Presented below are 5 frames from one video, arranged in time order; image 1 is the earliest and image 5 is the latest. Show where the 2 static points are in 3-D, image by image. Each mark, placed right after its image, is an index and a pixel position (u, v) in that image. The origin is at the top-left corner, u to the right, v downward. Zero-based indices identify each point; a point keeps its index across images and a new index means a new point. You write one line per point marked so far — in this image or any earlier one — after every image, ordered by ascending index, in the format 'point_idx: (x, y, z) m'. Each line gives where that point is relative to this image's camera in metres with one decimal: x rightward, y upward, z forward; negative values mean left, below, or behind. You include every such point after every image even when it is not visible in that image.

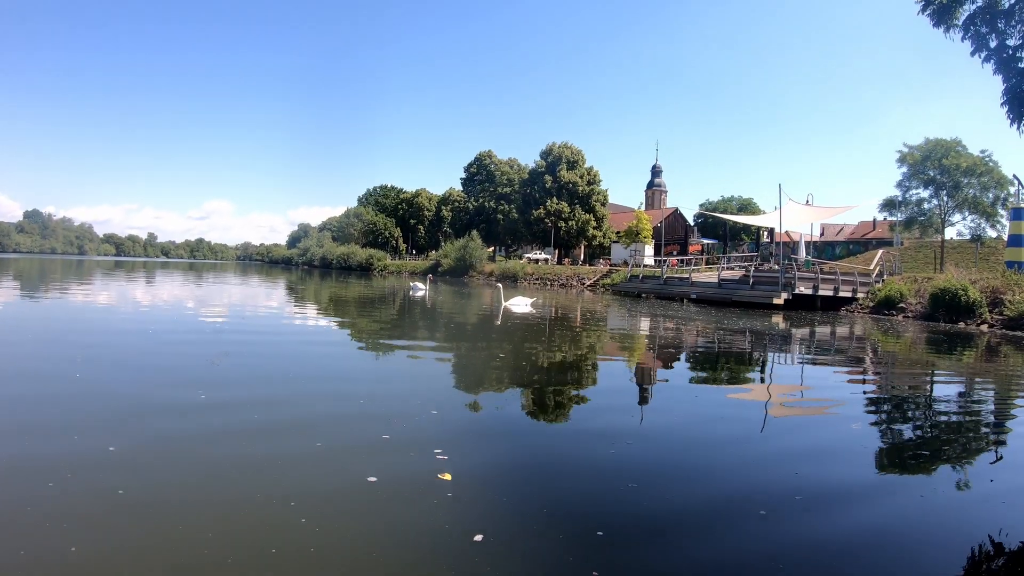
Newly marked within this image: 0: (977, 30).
0: (+4.4, +2.4, +5.3) m
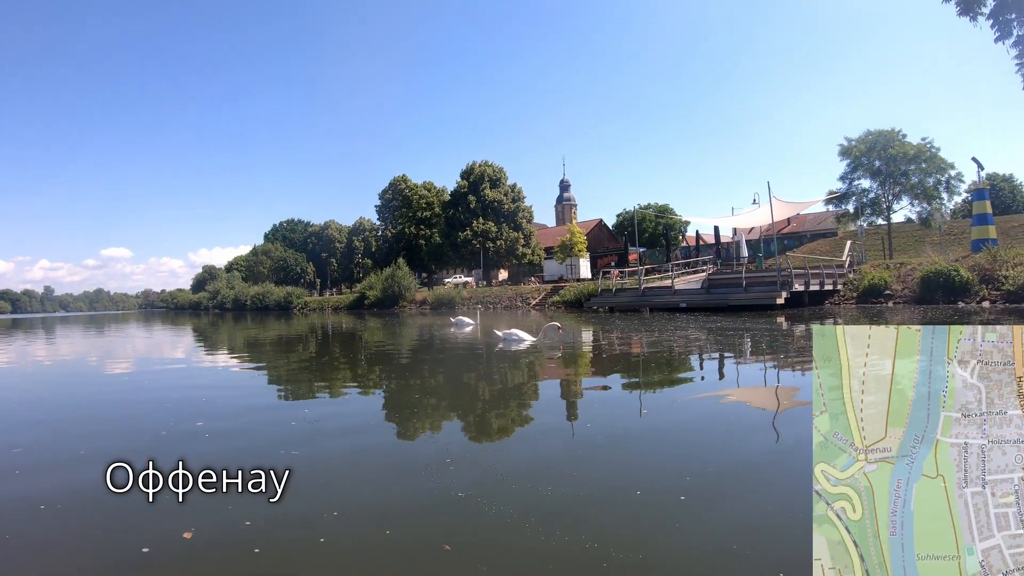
0: (+4.7, +2.6, +5.4) m
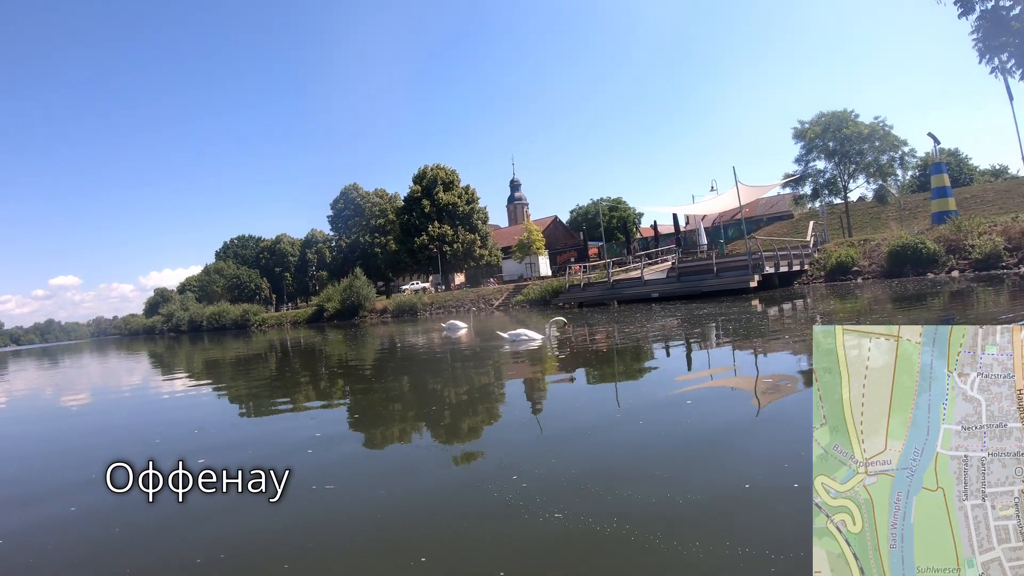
0: (+4.3, +2.9, +5.4) m
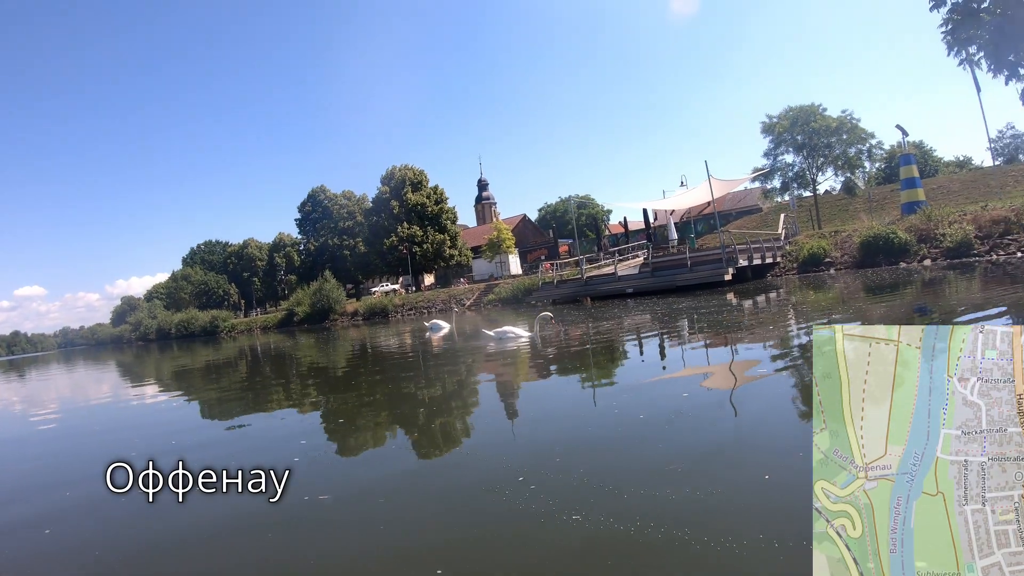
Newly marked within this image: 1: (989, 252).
0: (+4.0, +3.0, +5.3) m
1: (+16.2, +1.2, +19.1) m
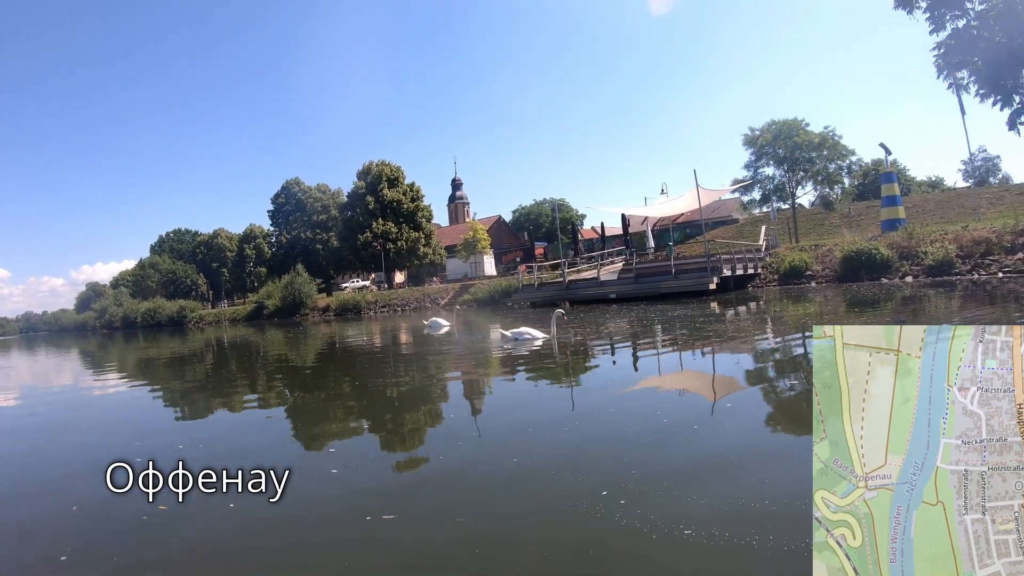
0: (+4.0, +2.9, +5.3) m
1: (+15.5, +0.6, +19.7) m
